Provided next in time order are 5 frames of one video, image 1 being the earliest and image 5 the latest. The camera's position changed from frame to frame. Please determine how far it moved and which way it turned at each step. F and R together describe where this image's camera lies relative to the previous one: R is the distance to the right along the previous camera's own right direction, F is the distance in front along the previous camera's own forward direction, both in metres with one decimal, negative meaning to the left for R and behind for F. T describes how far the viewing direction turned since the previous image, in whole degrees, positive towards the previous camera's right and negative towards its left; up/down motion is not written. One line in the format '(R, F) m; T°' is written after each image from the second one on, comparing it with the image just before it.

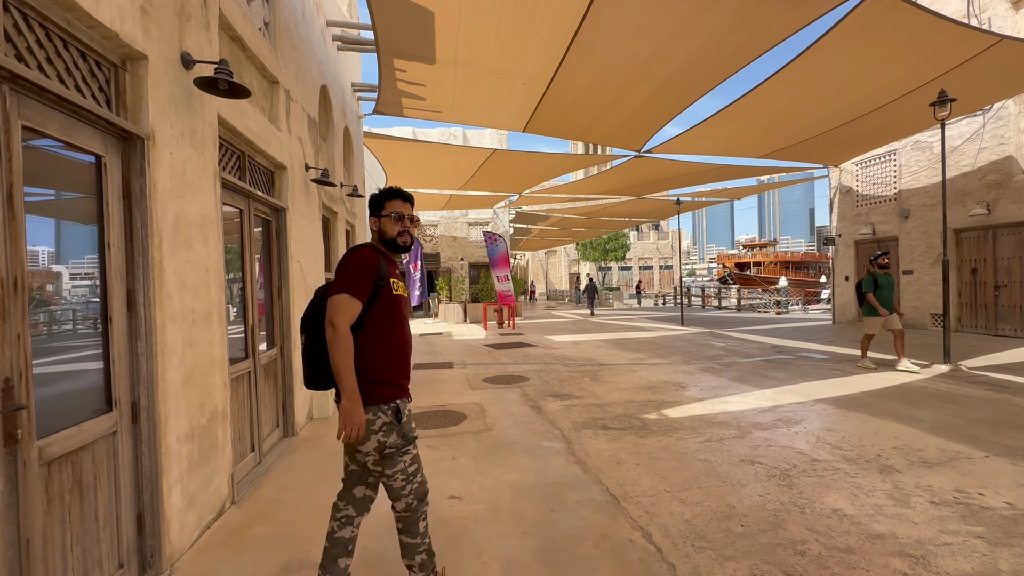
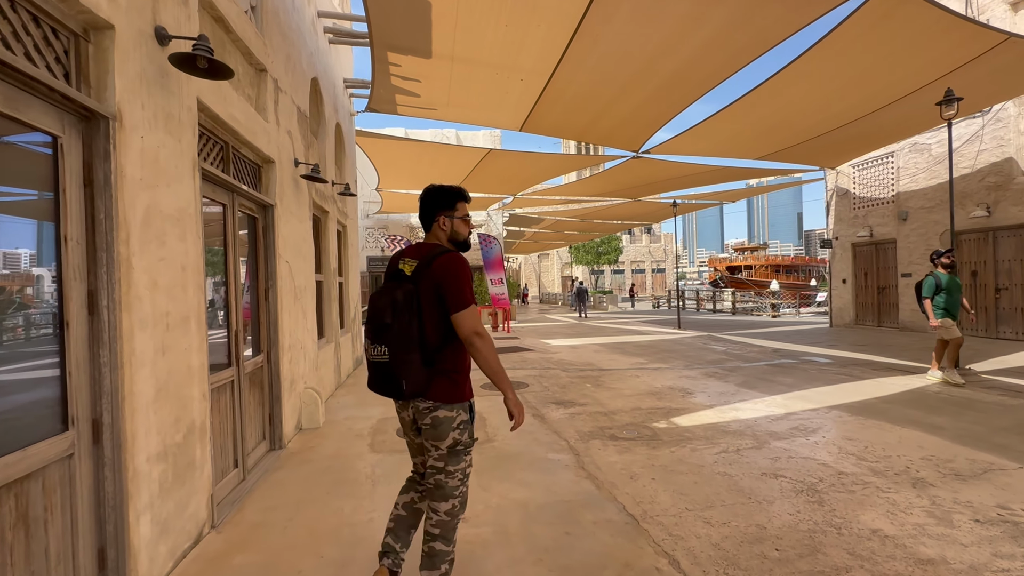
(-0.1, +0.2) m; +1°
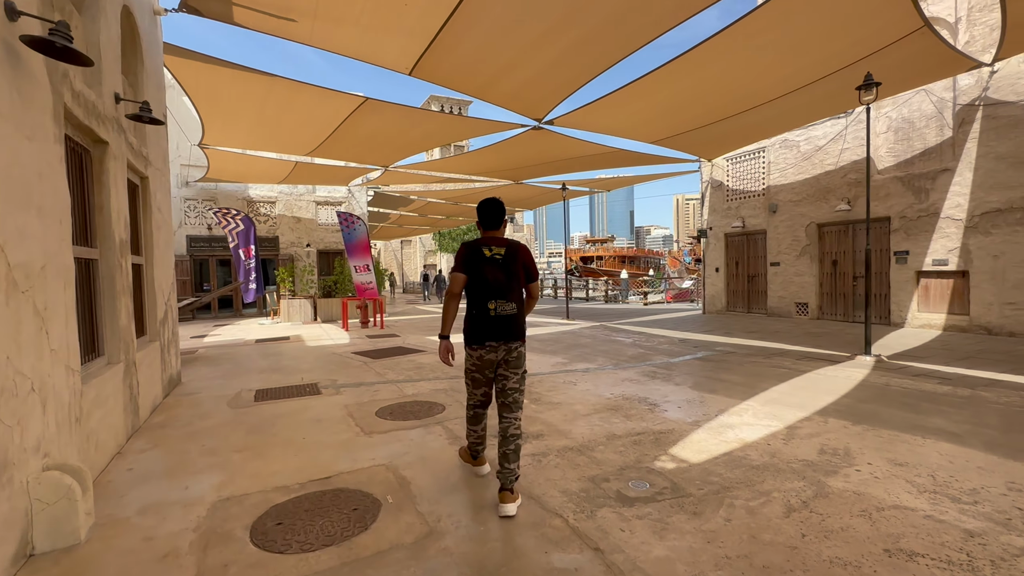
(-0.5, +1.6) m; +17°
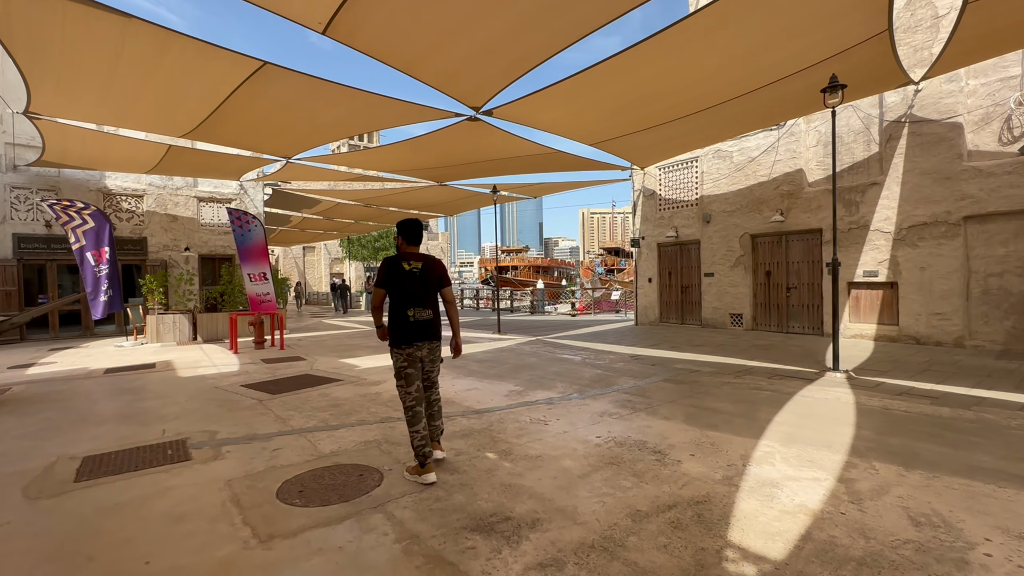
(-0.3, +1.1) m; +11°
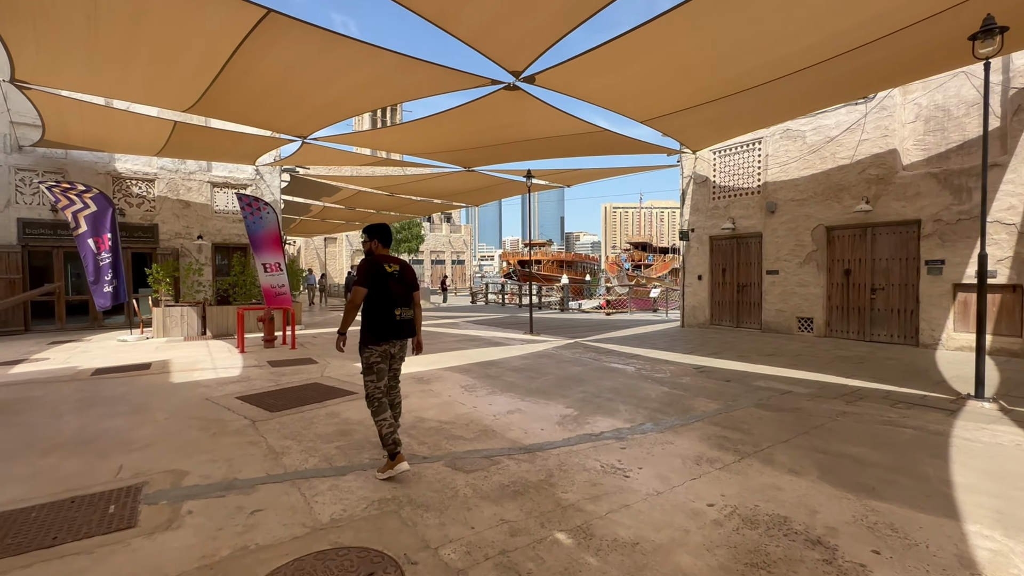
(-0.3, +1.0) m; -2°
